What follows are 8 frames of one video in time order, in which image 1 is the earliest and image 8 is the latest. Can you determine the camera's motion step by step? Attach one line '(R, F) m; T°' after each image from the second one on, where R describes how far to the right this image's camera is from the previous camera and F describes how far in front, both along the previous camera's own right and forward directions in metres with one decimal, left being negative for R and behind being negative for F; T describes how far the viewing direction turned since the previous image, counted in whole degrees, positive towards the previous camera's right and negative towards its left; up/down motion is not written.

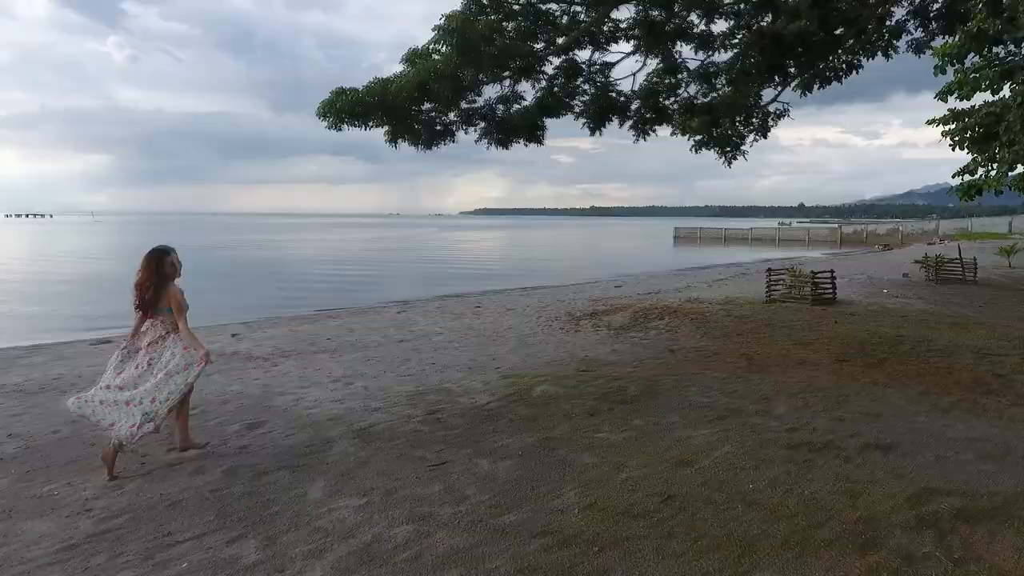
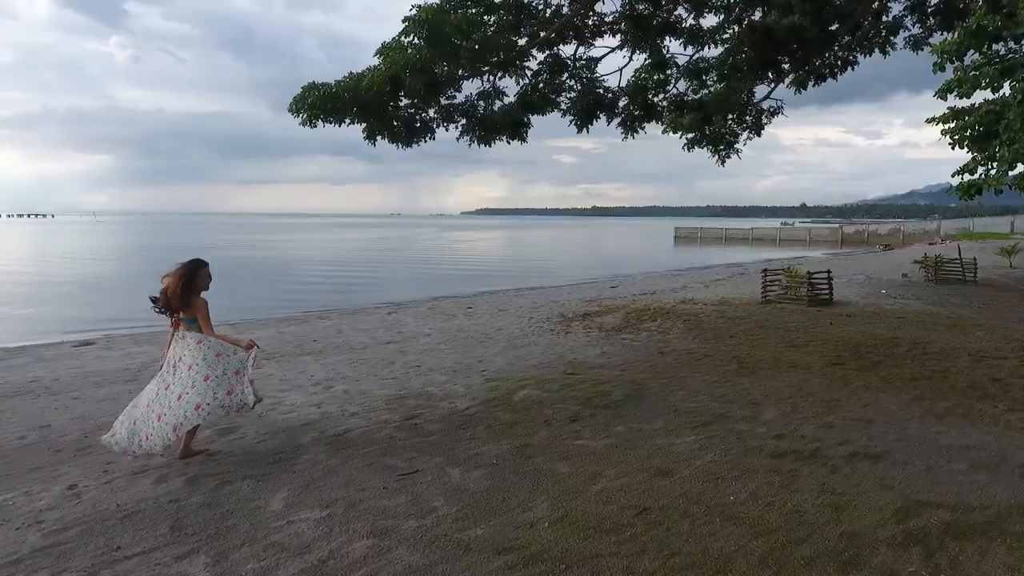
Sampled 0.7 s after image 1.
(+0.2, +0.2) m; 0°
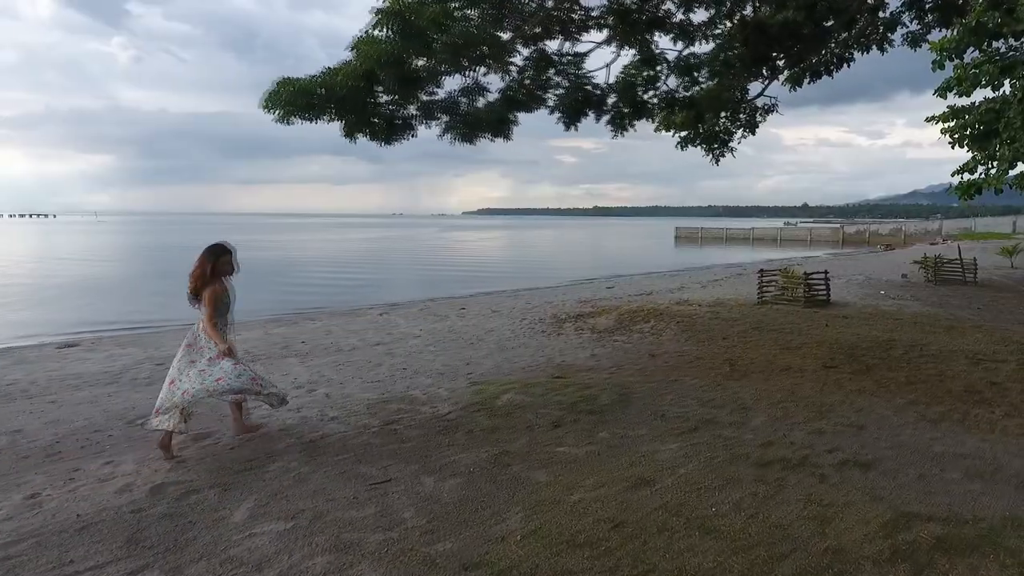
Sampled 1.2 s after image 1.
(+0.2, +0.2) m; 0°
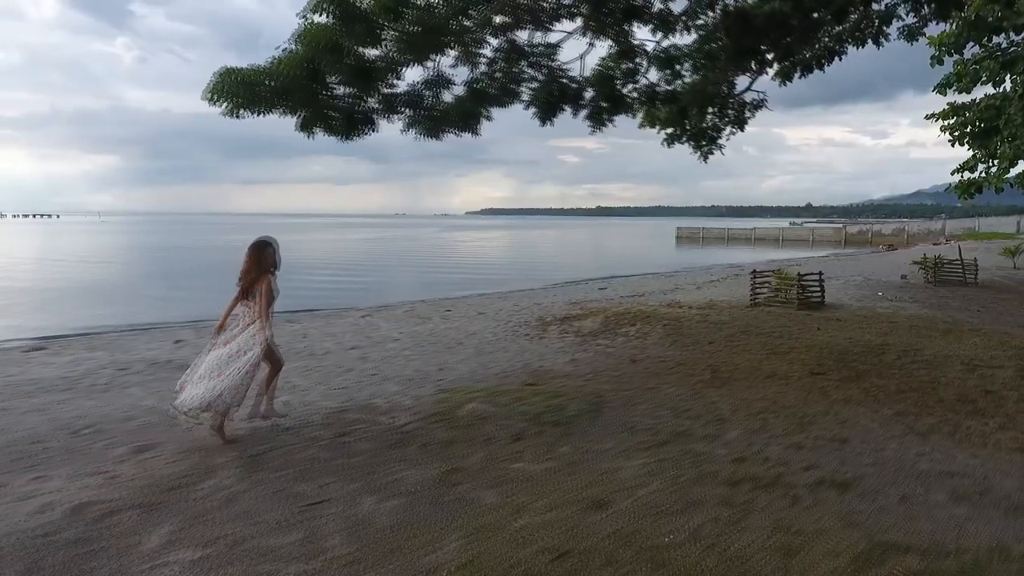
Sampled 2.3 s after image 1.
(+0.3, +0.3) m; 0°
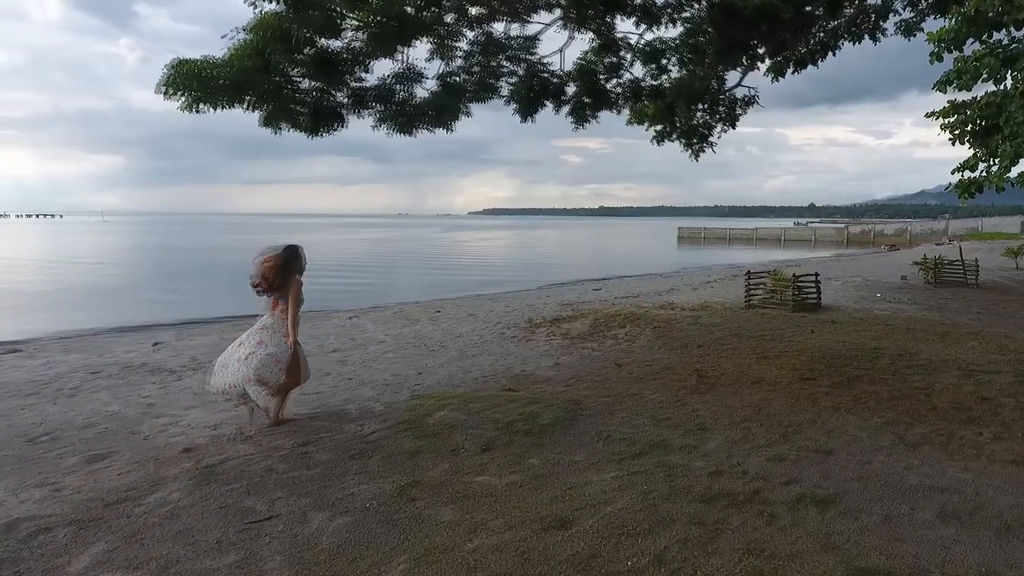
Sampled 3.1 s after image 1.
(+0.3, +0.2) m; 0°
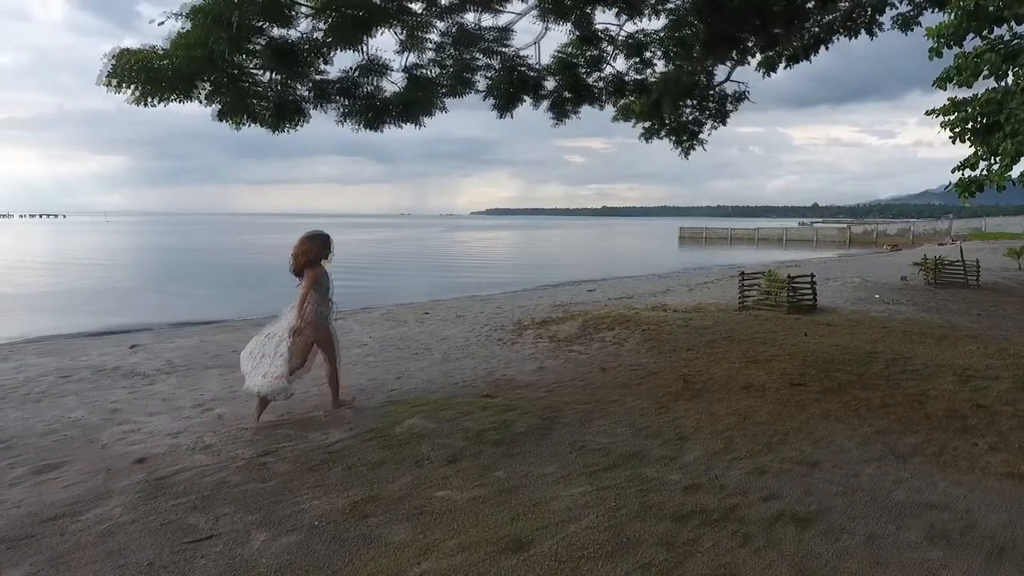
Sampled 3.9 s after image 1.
(+0.2, +0.2) m; 0°
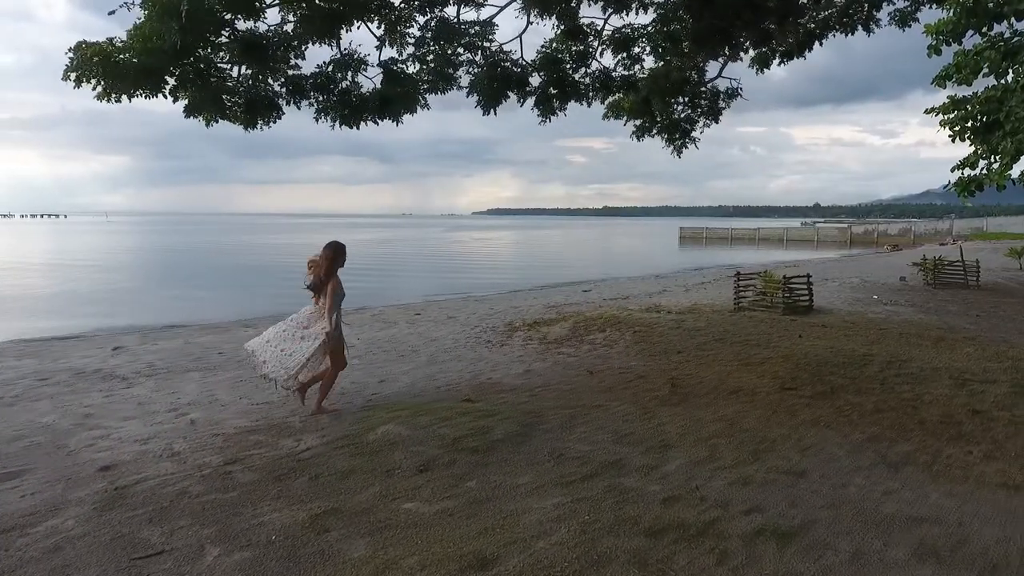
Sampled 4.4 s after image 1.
(+0.2, +0.2) m; 0°
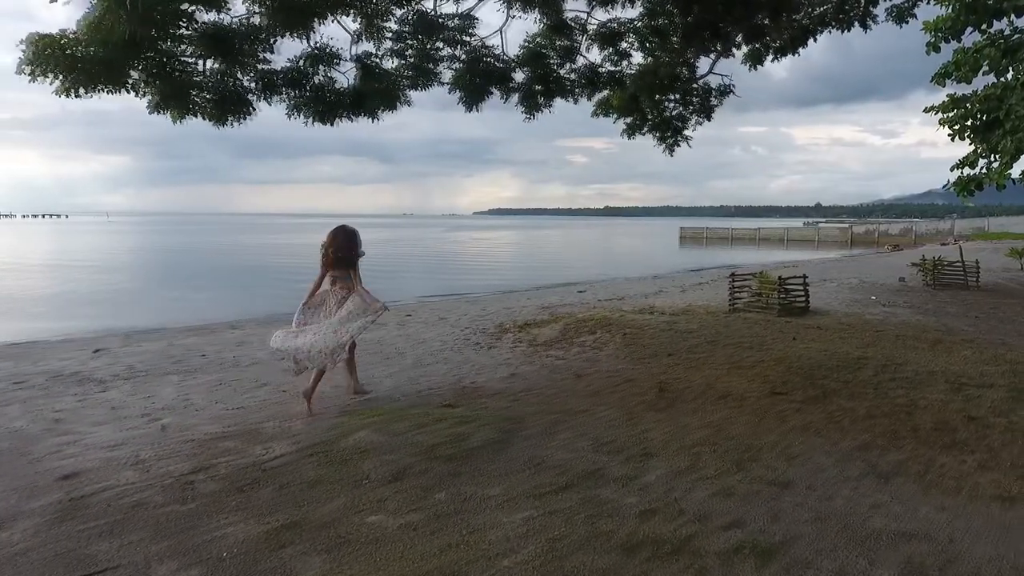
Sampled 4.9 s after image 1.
(+0.2, +0.2) m; 0°
